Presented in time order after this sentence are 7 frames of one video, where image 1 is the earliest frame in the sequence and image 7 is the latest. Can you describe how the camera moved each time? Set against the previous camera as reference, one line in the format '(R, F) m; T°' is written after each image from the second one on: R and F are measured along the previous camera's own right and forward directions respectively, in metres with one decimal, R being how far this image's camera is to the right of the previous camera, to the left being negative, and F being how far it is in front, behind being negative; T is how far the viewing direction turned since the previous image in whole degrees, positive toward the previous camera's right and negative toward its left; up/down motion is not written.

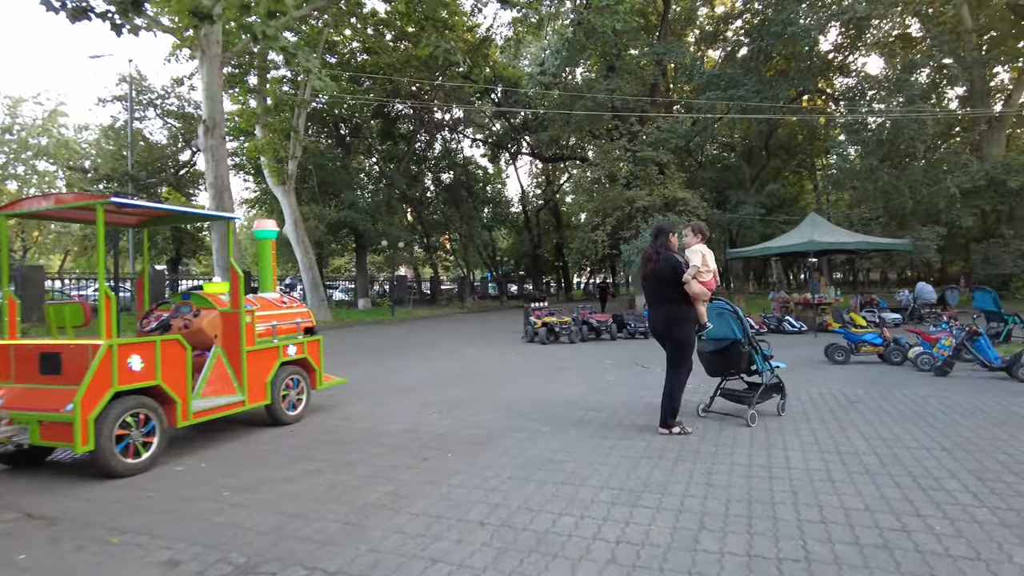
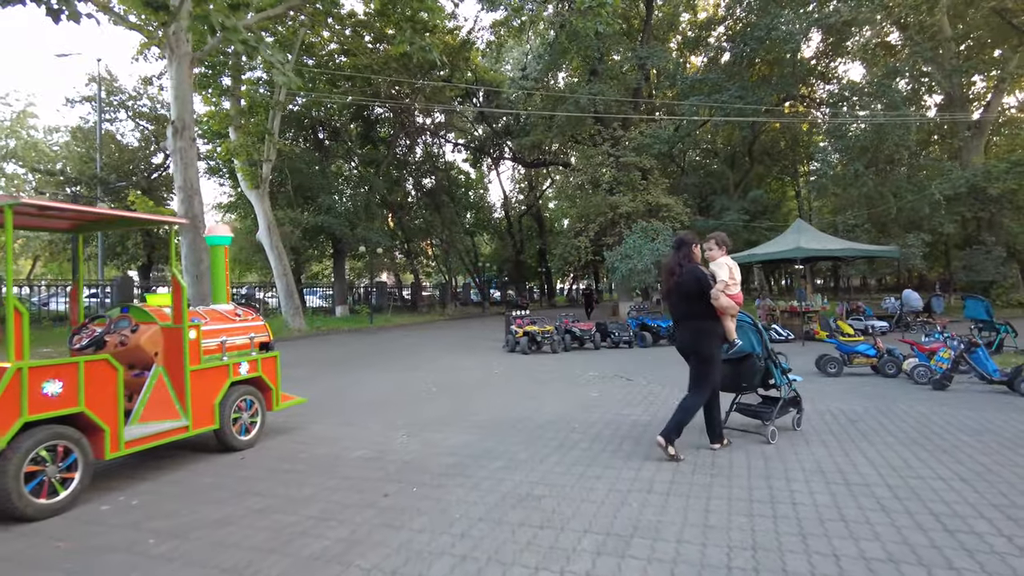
(+0.1, +0.5) m; +1°
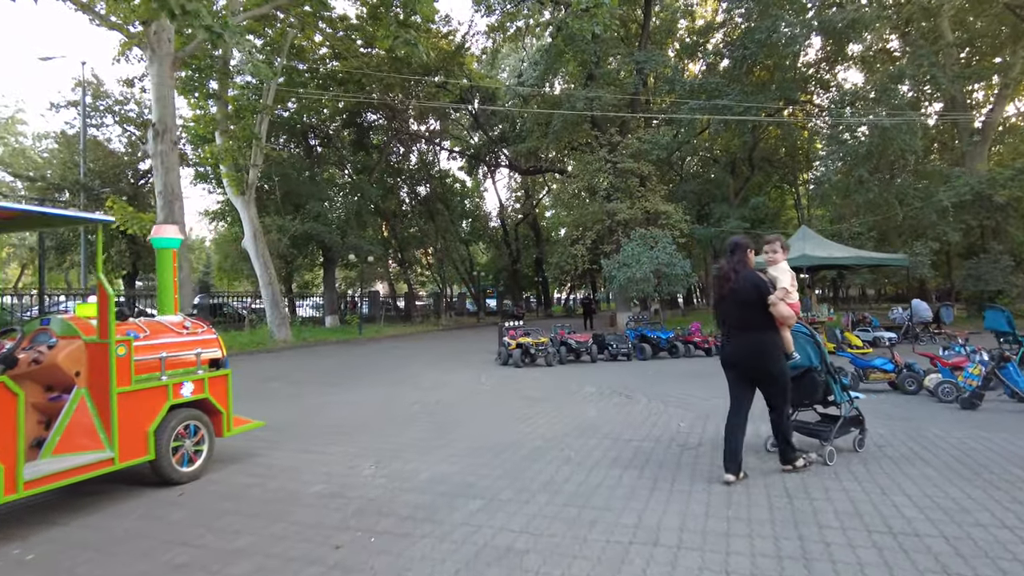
(+0.1, +0.7) m; 0°
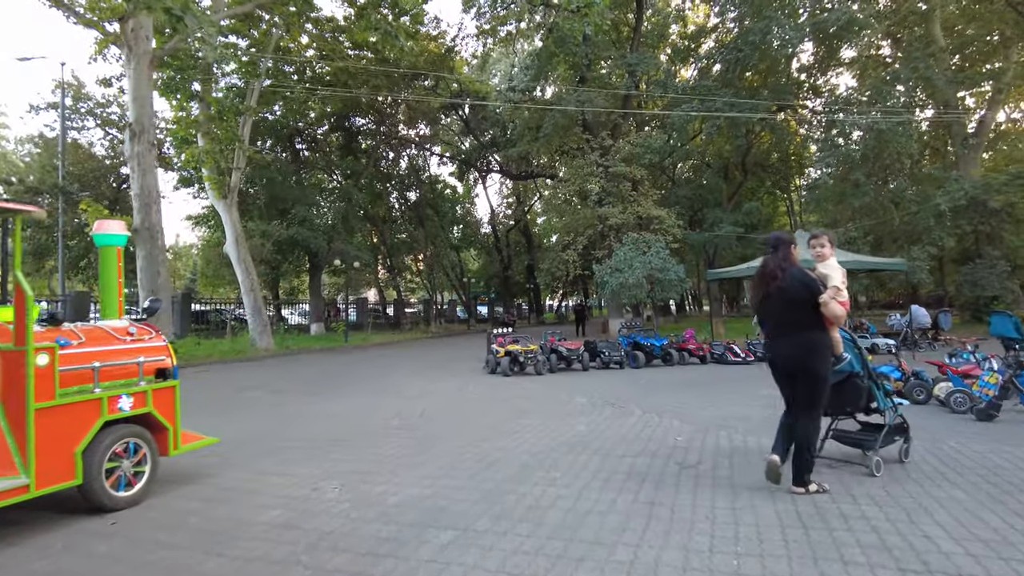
(+0.1, +0.5) m; +1°
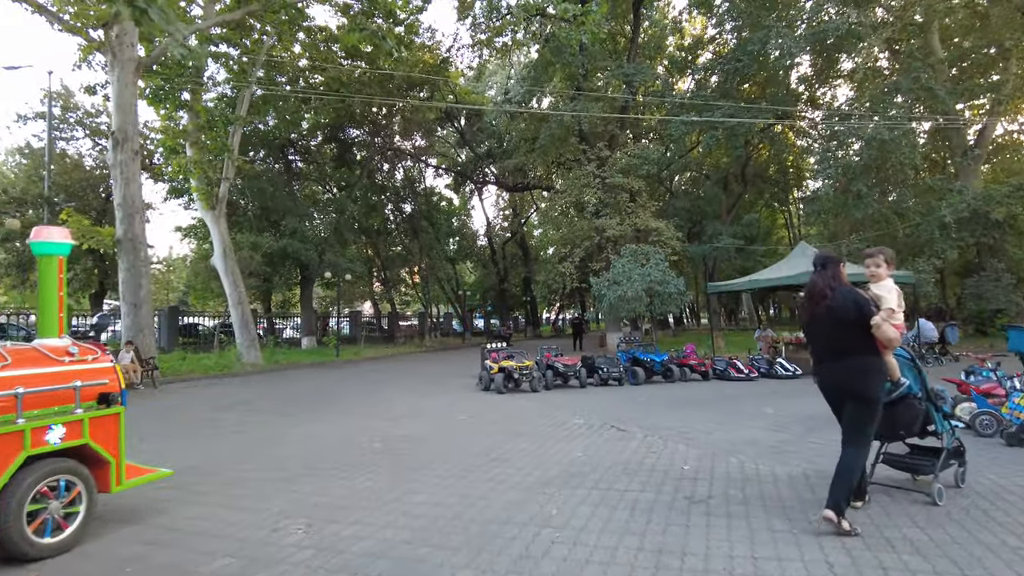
(+0.1, +0.5) m; 0°
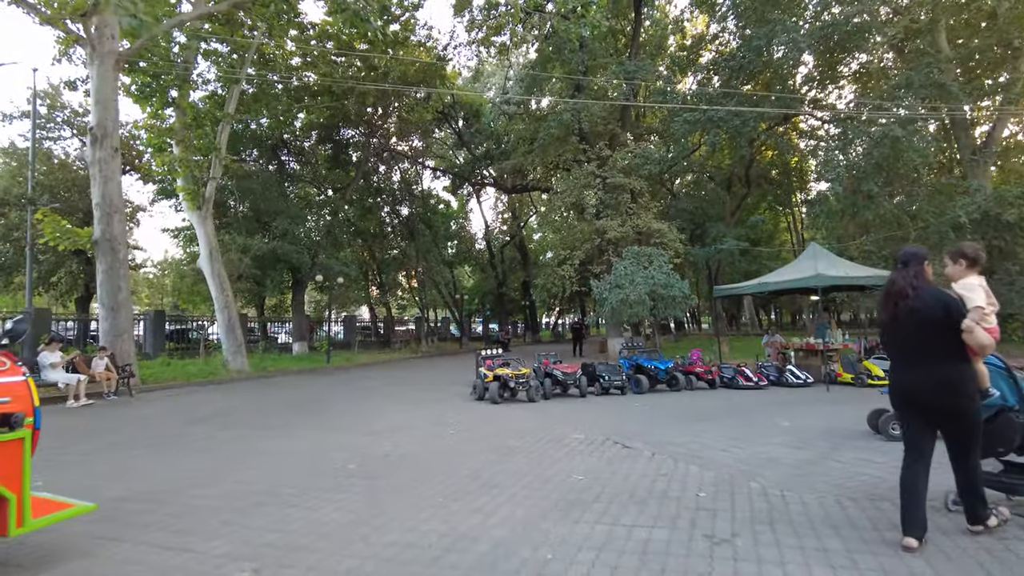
(+0.1, +0.7) m; 0°
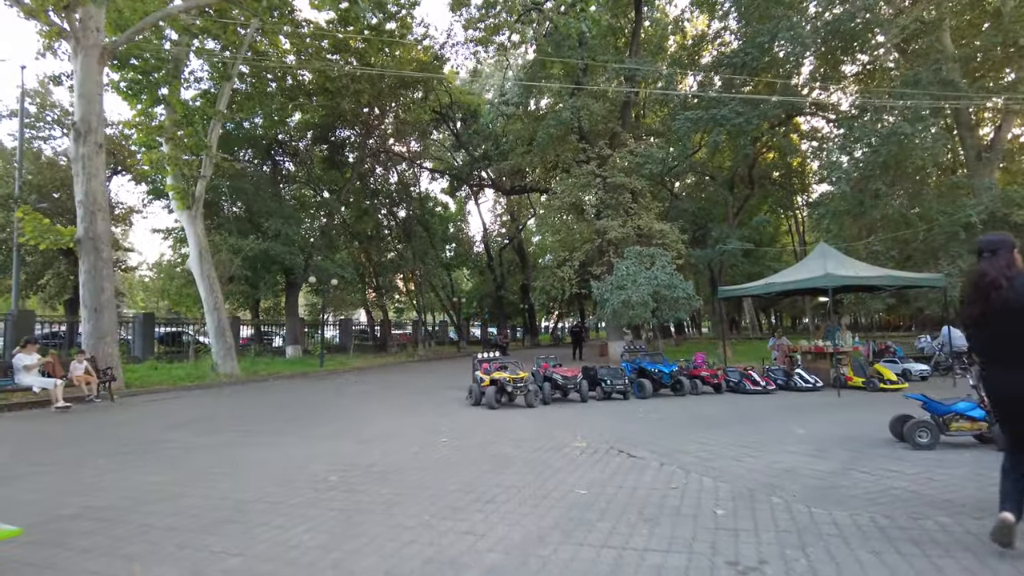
(0.0, +0.5) m; 0°
